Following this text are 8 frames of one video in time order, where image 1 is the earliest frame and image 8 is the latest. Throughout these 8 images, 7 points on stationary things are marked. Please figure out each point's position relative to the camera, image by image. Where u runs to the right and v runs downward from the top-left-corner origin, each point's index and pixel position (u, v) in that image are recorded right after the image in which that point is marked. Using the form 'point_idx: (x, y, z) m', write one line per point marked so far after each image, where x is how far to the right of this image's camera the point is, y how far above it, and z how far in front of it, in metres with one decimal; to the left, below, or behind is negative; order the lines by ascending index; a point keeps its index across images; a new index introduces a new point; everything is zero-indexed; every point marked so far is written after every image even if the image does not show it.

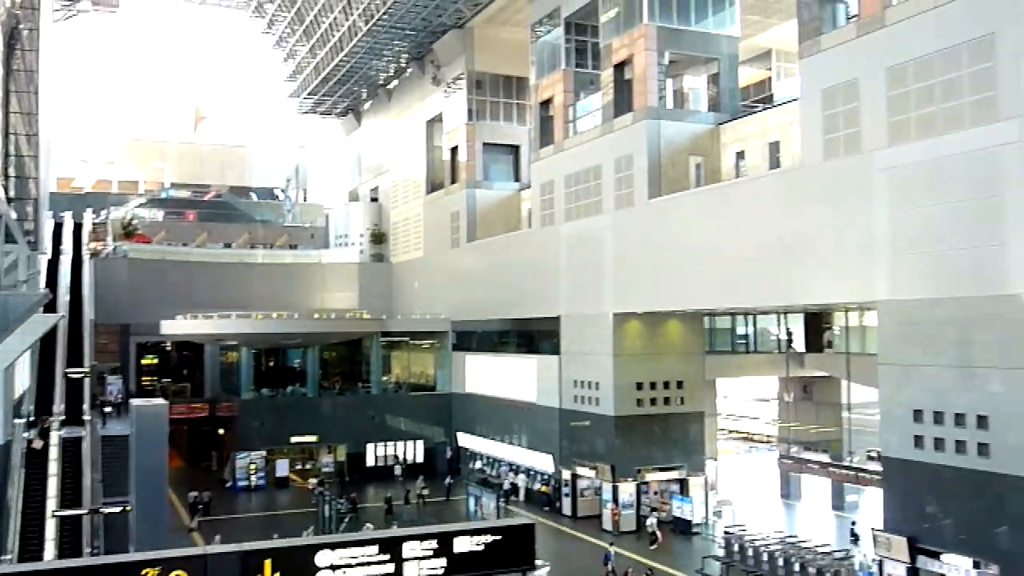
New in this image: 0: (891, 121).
0: (+6.1, +2.7, +16.0) m
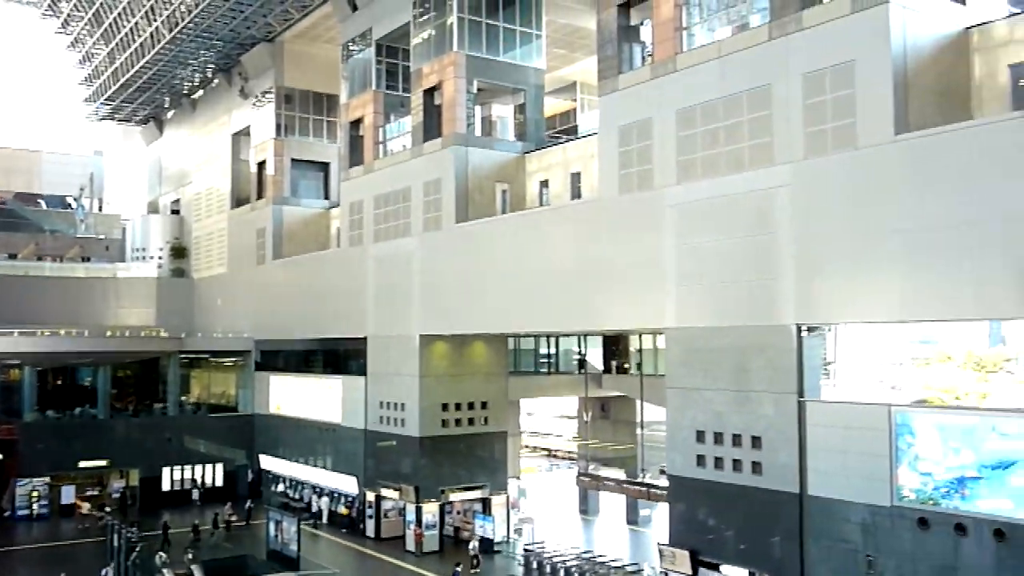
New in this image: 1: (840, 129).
0: (+2.9, +2.2, +17.0) m
1: (+4.9, +2.3, +14.6) m
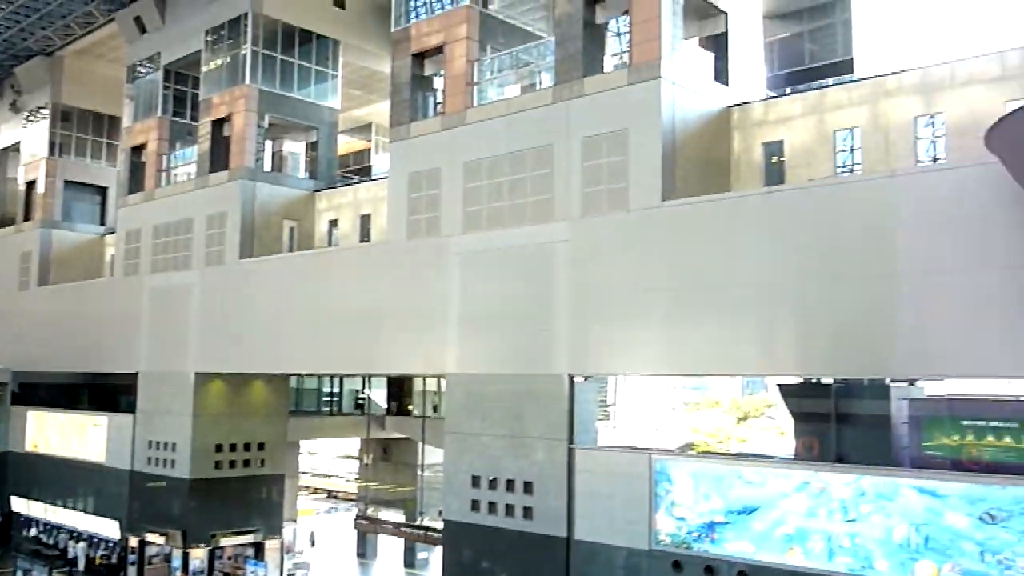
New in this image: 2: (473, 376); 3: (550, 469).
0: (-0.8, +1.4, +17.4) m
1: (+1.6, +1.5, +15.4) m
2: (-0.7, -1.5, +17.0) m
3: (+0.6, -2.9, +15.8) m
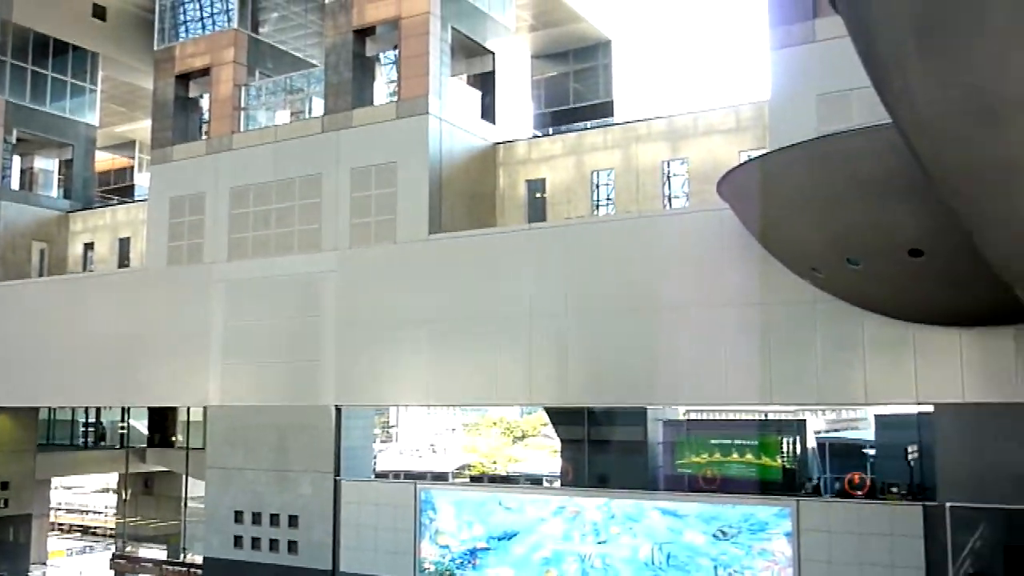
0: (-4.8, +0.9, +17.0) m
1: (-2.1, +1.0, +15.6) m
2: (-4.6, -2.0, +16.6) m
3: (-3.1, -3.4, +15.7) m
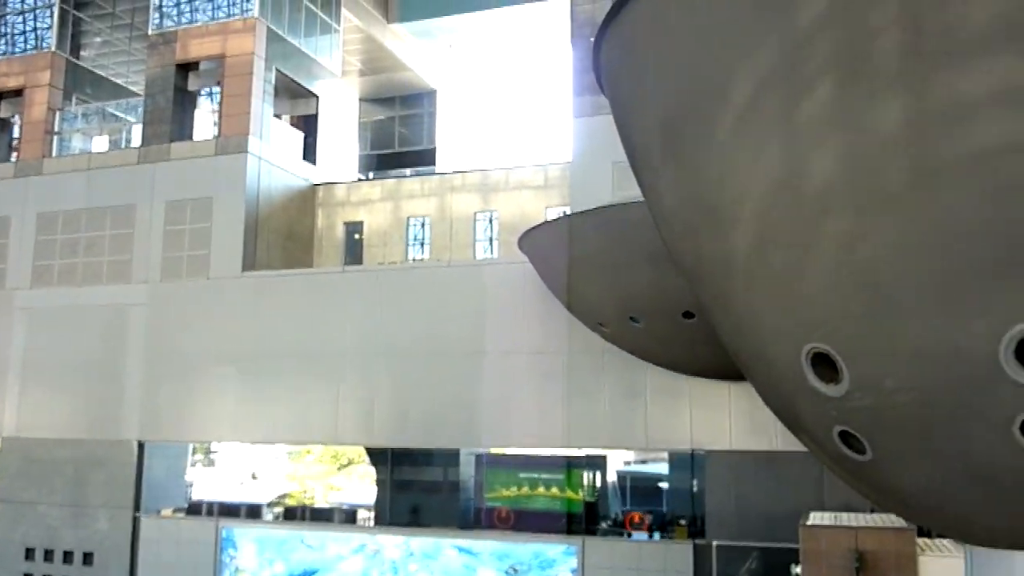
0: (-8.0, +0.4, +16.6) m
1: (-5.0, +0.5, +15.6) m
2: (-7.8, -2.5, +16.1) m
3: (-6.3, -3.9, +15.4) m
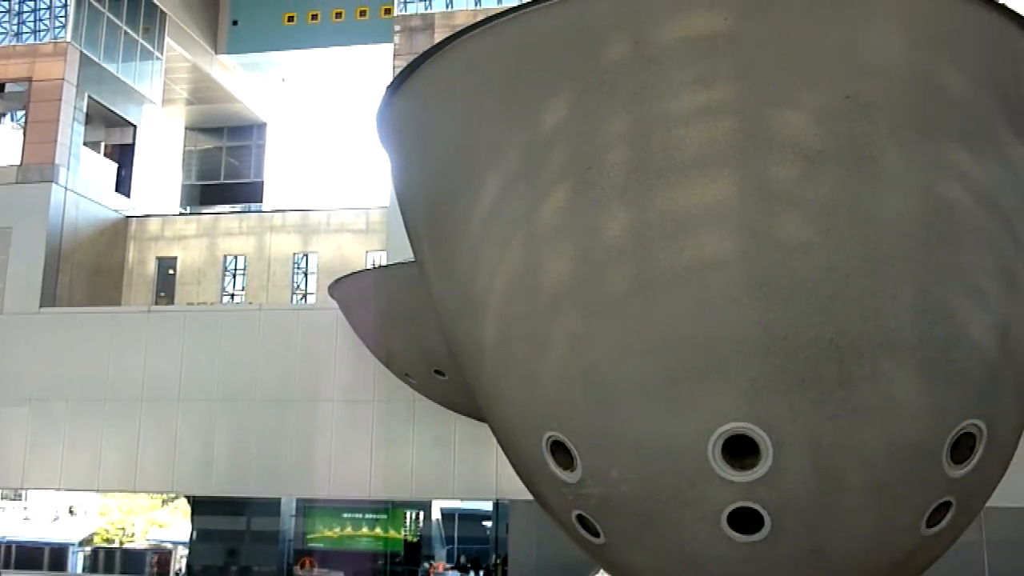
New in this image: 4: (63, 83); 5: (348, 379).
0: (-10.9, 0.0, +15.2) m
1: (-7.8, 0.0, +14.7) m
2: (-10.8, -2.9, +14.8) m
3: (-9.1, -4.4, +14.2) m
4: (-7.2, +3.3, +15.9) m
5: (-2.3, -1.3, +13.7) m
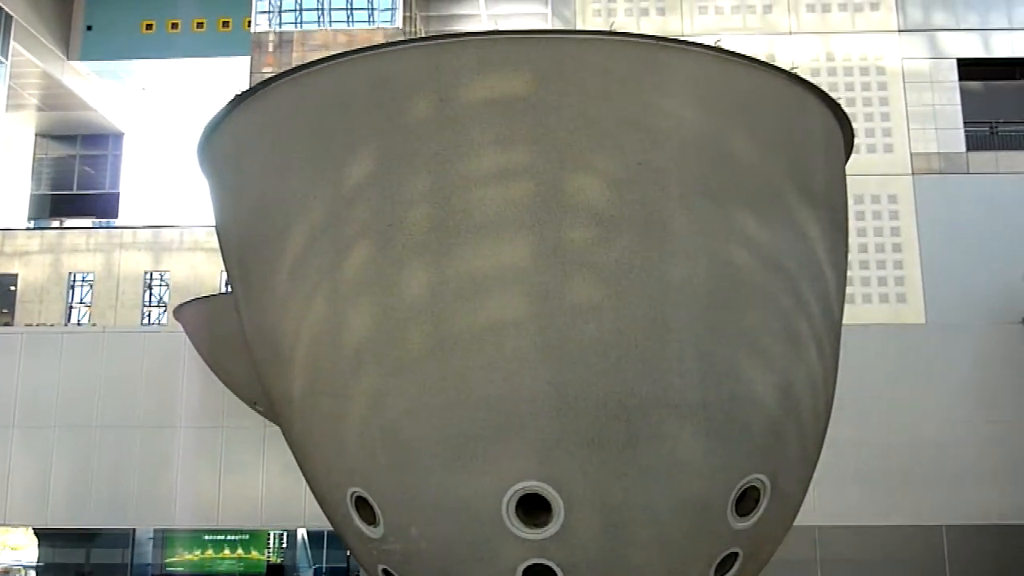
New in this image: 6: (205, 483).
0: (-13.0, -0.2, +13.9) m
1: (-9.9, -0.3, +13.7) m
2: (-12.8, -3.1, +13.4) m
3: (-11.2, -4.6, +13.0) m
4: (-9.4, +3.1, +15.0) m
5: (-4.3, -1.6, +13.3) m
6: (-4.1, -2.6, +13.1) m
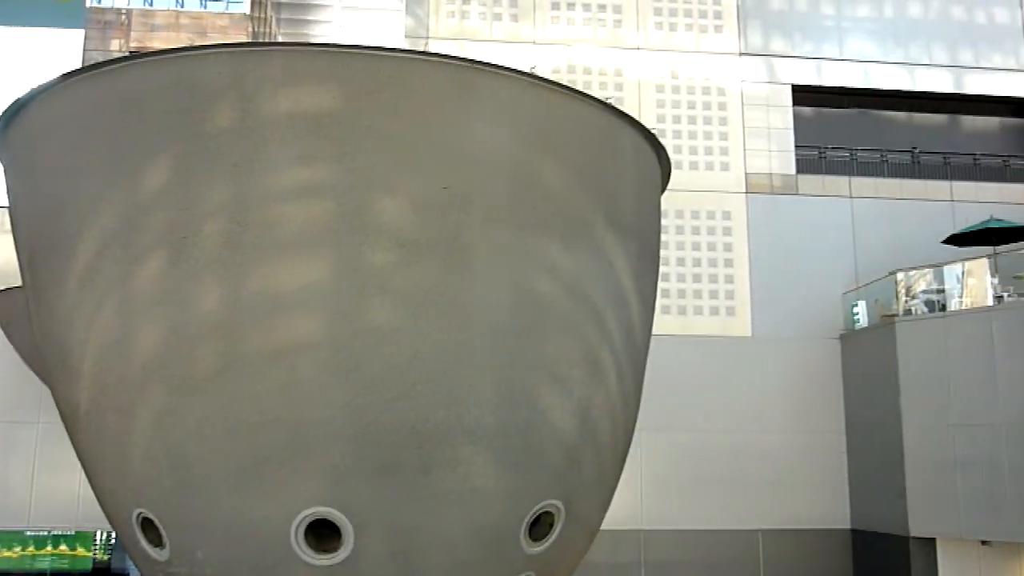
0: (-15.1, +0.3, +11.9) m
1: (-11.9, +0.1, +12.2) m
2: (-14.9, -2.6, +11.5) m
3: (-13.3, -4.2, +11.3) m
4: (-11.5, +3.5, +13.5) m
5: (-6.4, -1.4, +12.6) m
6: (-6.3, -2.4, +12.4) m
